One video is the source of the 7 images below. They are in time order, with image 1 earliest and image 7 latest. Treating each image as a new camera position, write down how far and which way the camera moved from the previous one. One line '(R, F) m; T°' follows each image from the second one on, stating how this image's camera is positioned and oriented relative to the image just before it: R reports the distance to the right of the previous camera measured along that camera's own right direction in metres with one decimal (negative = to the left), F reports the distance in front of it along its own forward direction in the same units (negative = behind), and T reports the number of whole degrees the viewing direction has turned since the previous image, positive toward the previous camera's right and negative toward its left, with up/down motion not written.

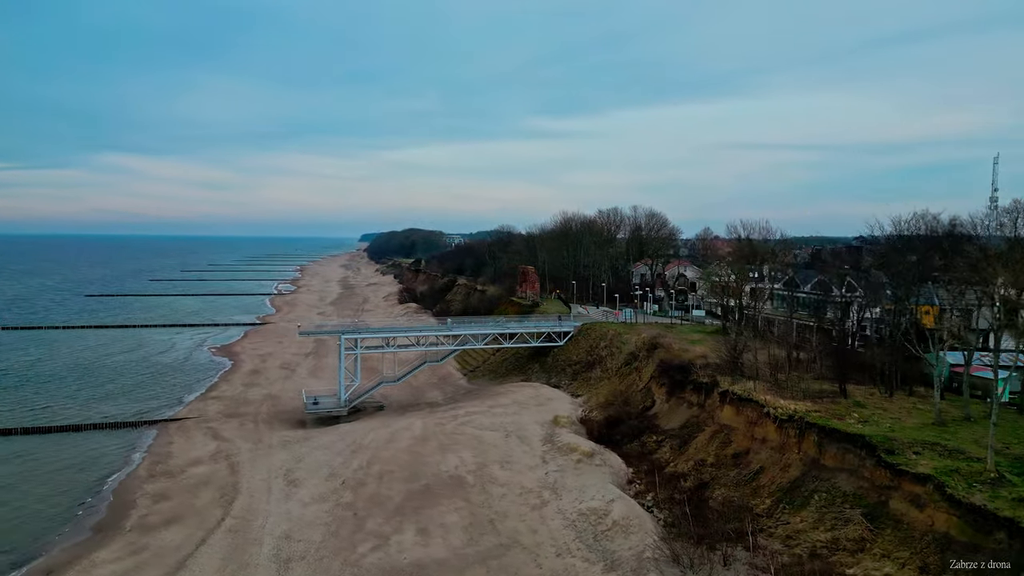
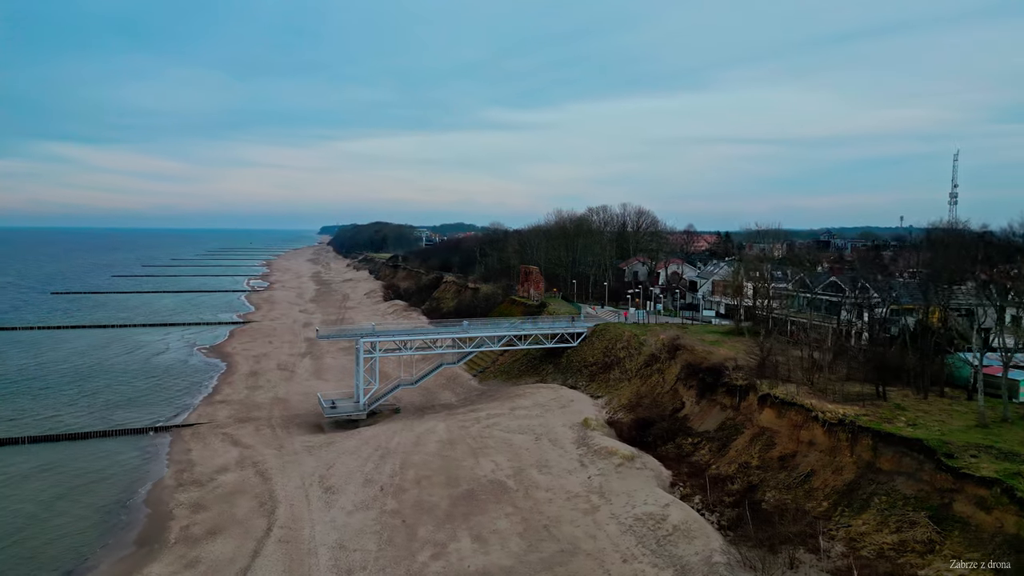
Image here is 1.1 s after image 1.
(-1.9, 0.0) m; +2°
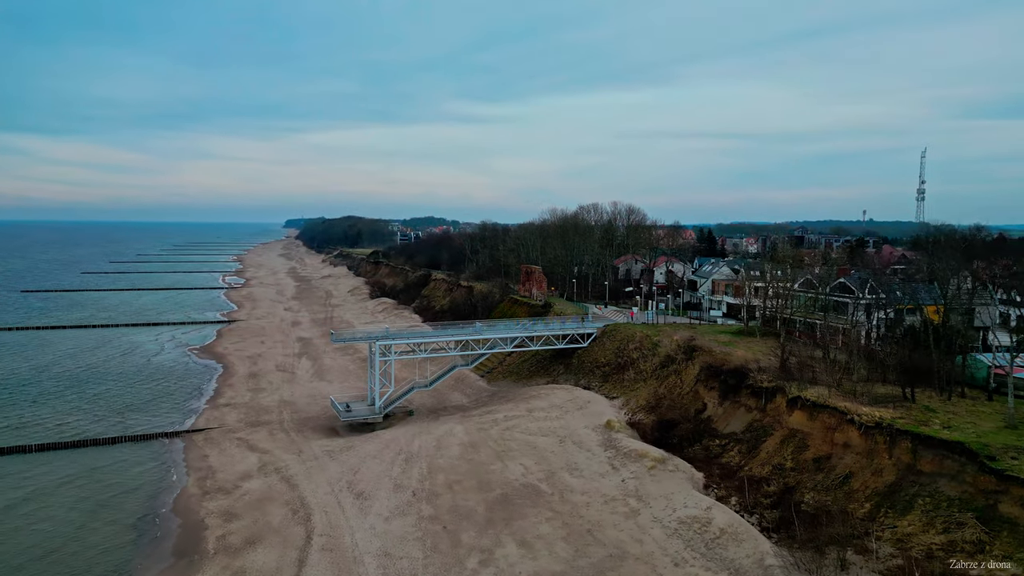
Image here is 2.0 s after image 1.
(-1.6, 0.0) m; +2°
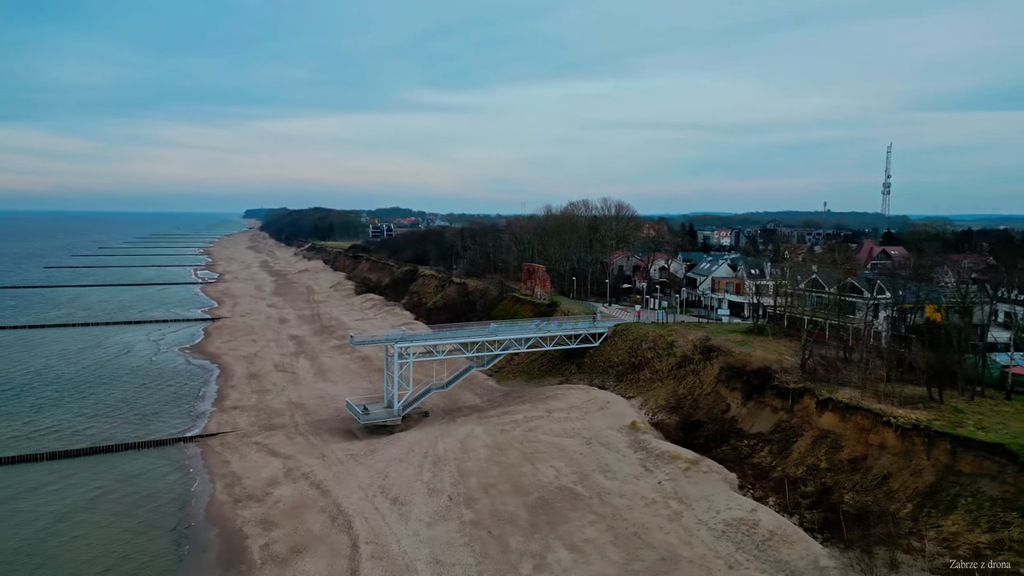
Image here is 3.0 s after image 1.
(-1.7, 0.0) m; +2°
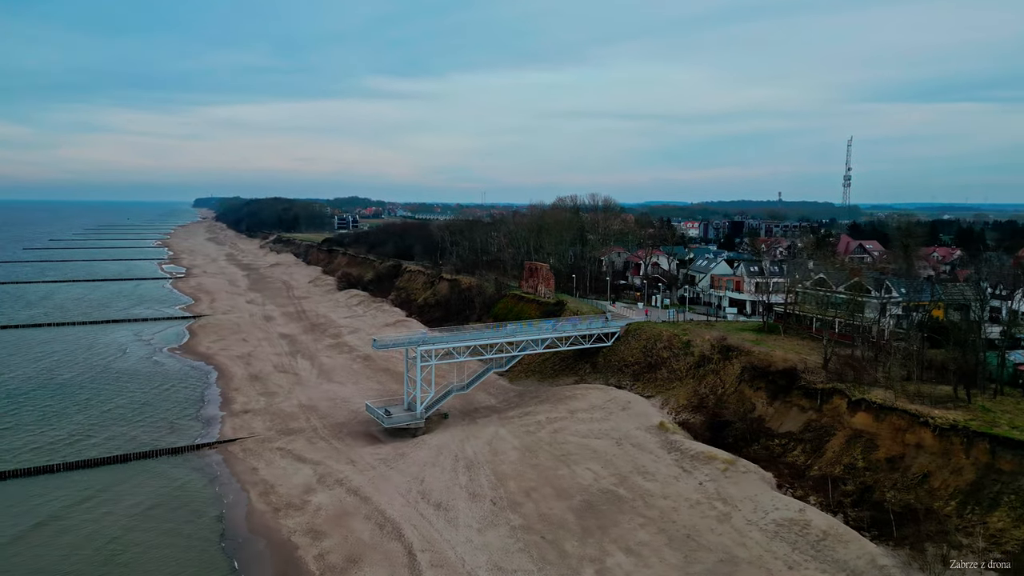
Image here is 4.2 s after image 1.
(-2.1, -0.1) m; +2°
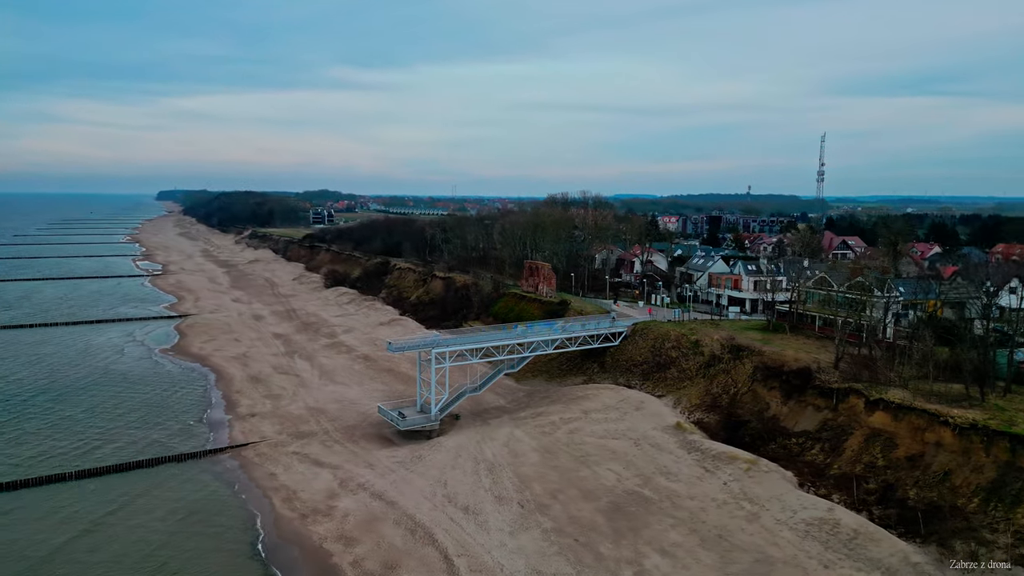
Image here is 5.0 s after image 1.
(-1.4, -0.1) m; +2°
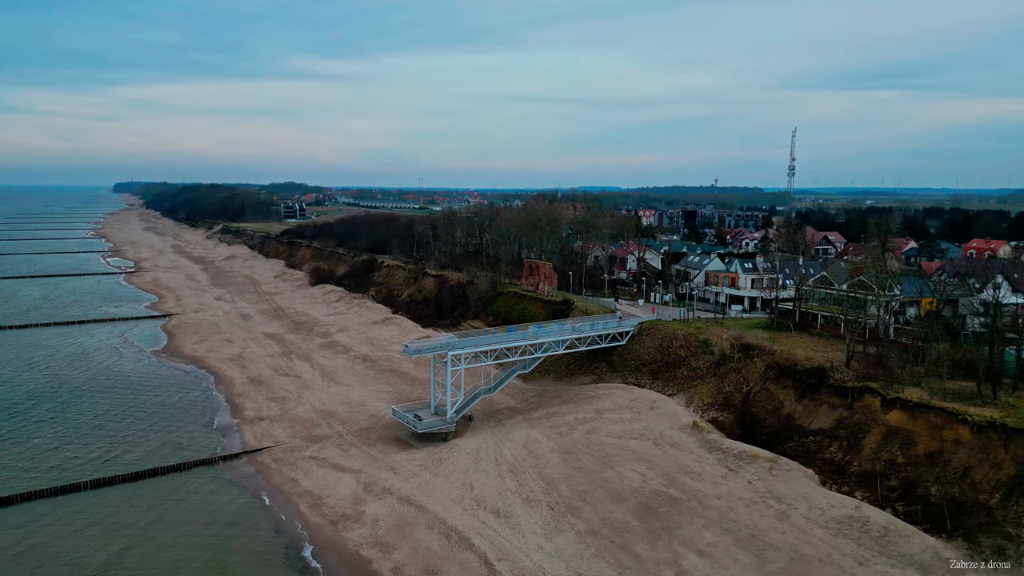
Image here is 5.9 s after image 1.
(-1.5, -0.1) m; +2°
